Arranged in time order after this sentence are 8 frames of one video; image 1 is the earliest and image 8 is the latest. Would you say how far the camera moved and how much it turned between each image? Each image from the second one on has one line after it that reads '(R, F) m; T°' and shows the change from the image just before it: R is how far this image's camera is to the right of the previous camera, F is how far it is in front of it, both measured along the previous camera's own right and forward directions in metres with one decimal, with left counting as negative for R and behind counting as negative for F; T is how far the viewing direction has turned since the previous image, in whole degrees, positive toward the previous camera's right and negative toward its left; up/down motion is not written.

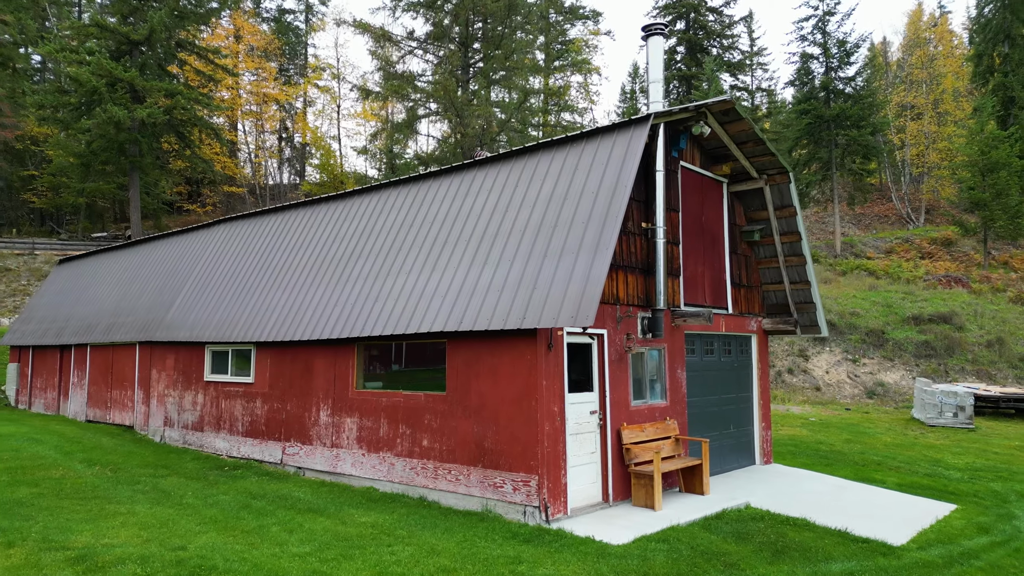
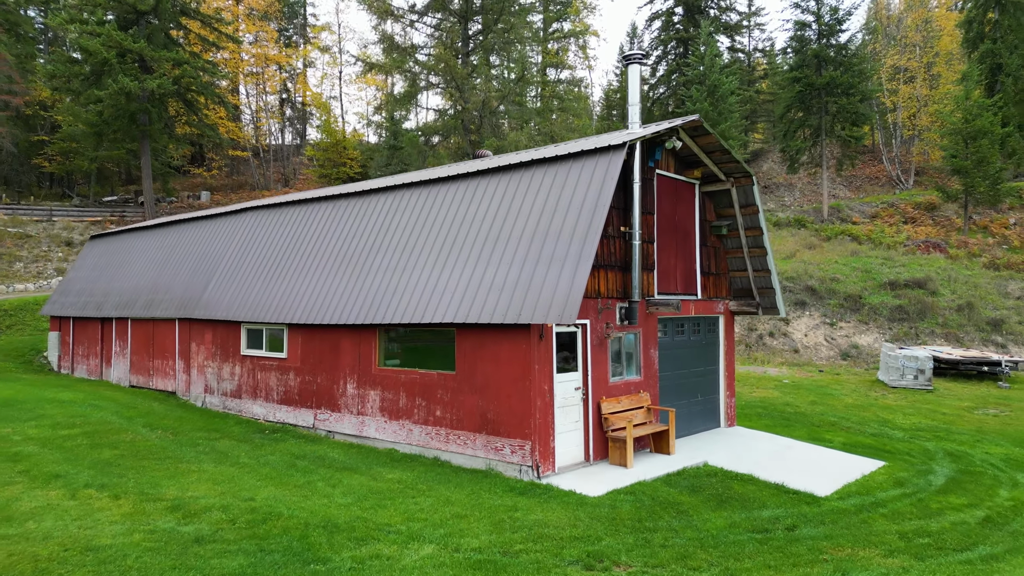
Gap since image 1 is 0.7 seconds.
(0.0, -1.1) m; 0°
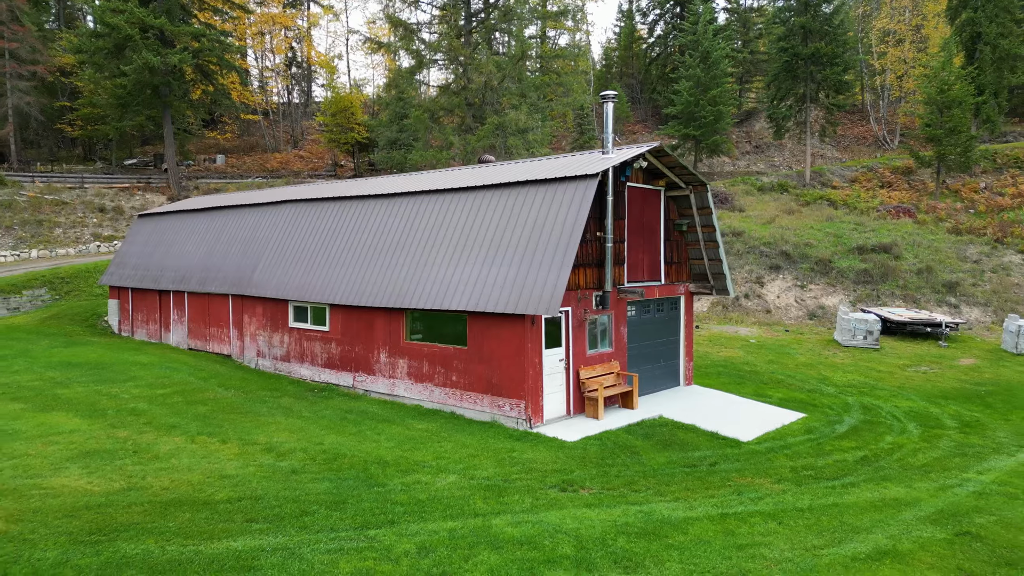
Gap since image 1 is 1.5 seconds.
(0.0, -2.0) m; 0°
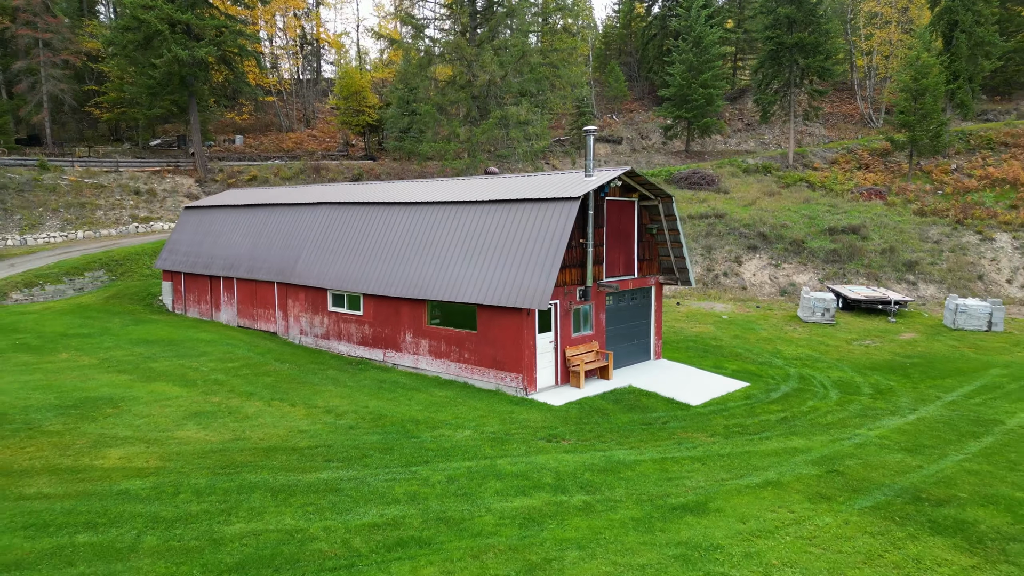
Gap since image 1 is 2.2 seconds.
(0.0, -2.4) m; 0°
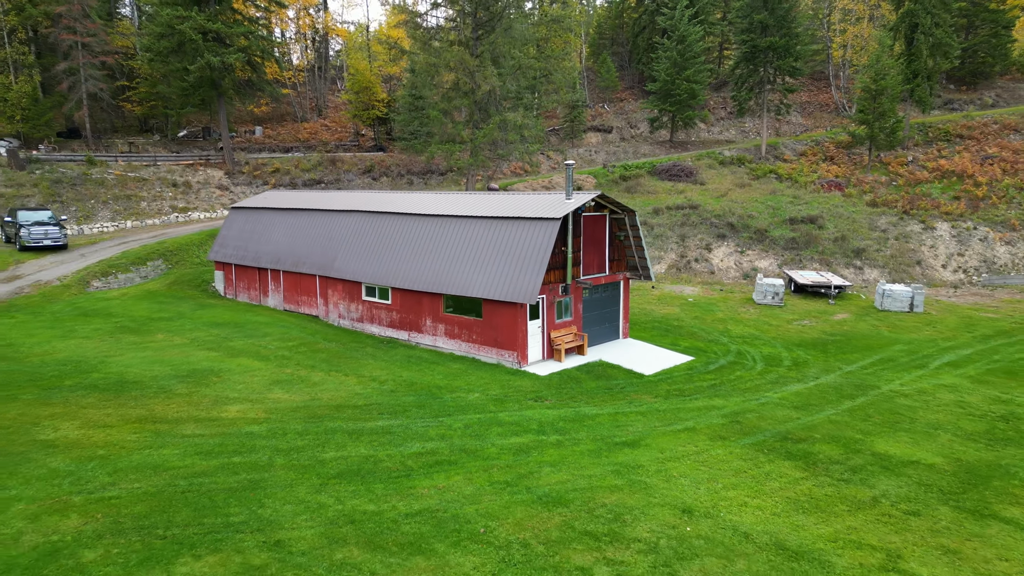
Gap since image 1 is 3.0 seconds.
(0.0, -3.5) m; 0°
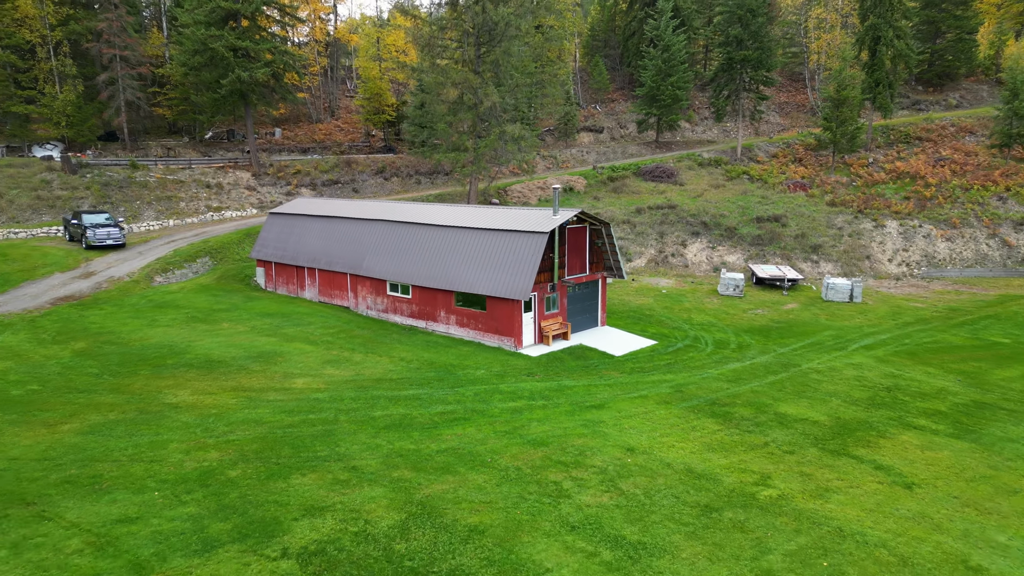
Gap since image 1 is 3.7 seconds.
(0.0, -3.8) m; 0°
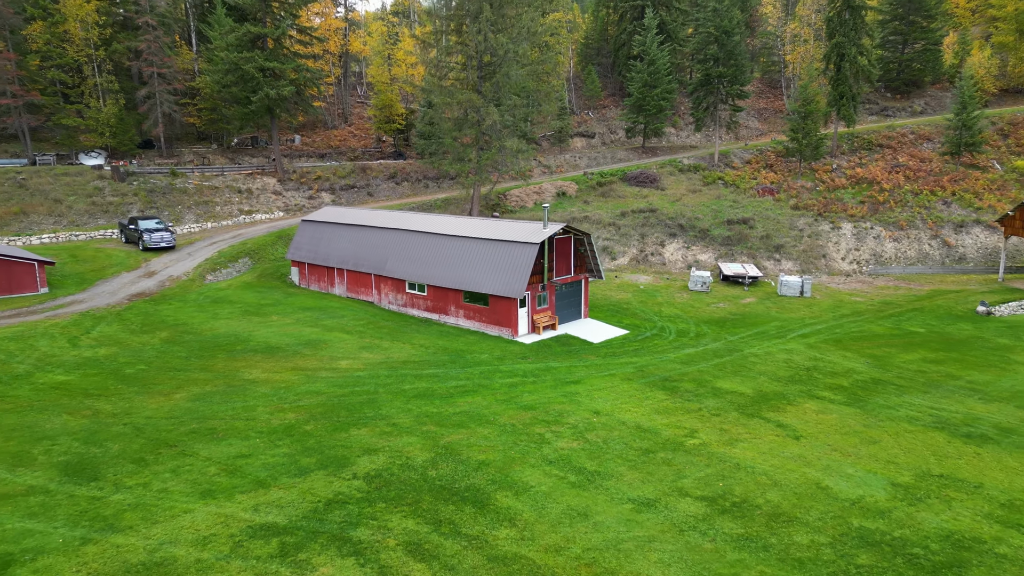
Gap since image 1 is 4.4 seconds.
(+0.1, -4.3) m; 0°
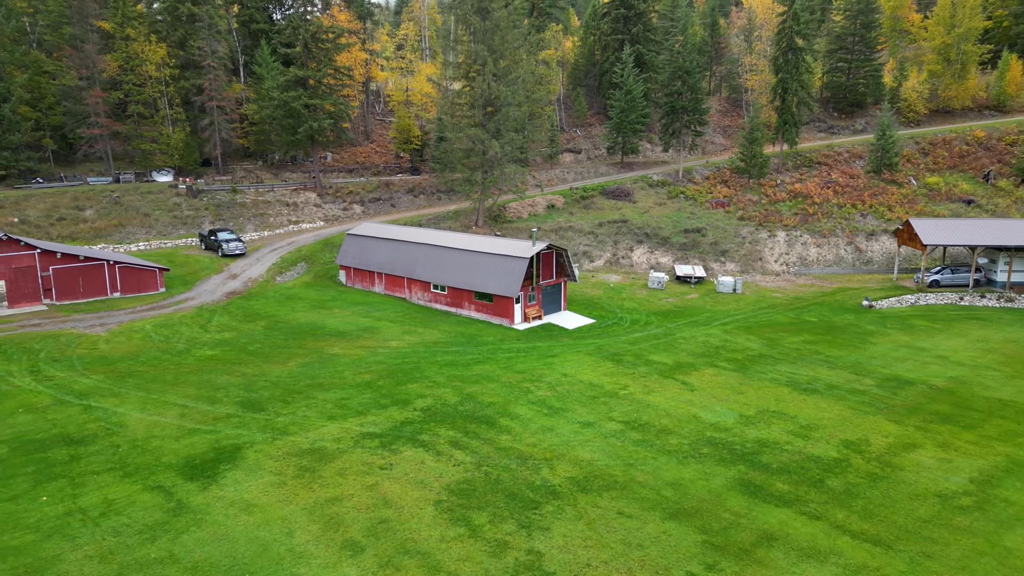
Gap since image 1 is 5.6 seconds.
(+0.1, -8.9) m; 0°
